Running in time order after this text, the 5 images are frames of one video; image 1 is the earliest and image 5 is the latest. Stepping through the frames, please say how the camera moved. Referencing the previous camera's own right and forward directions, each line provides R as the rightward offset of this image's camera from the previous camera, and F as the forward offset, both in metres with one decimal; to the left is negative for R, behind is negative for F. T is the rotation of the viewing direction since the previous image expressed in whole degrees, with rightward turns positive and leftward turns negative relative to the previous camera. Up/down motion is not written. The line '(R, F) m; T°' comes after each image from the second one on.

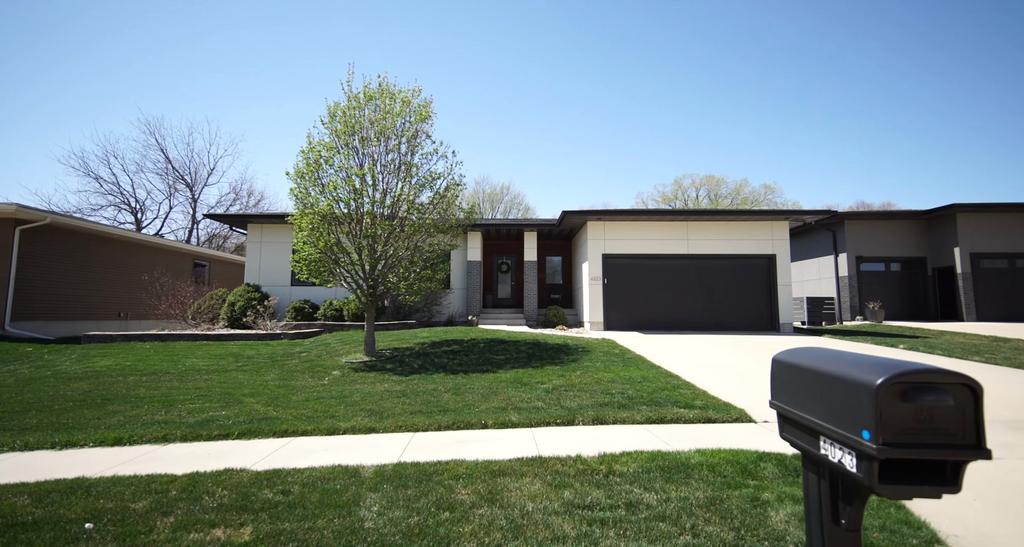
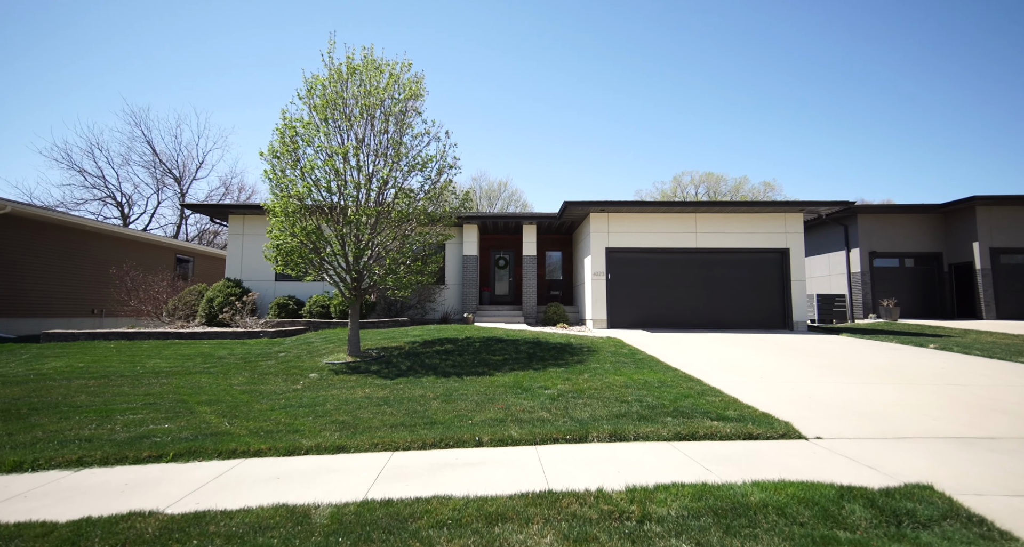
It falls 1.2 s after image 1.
(0.0, +0.9) m; 0°
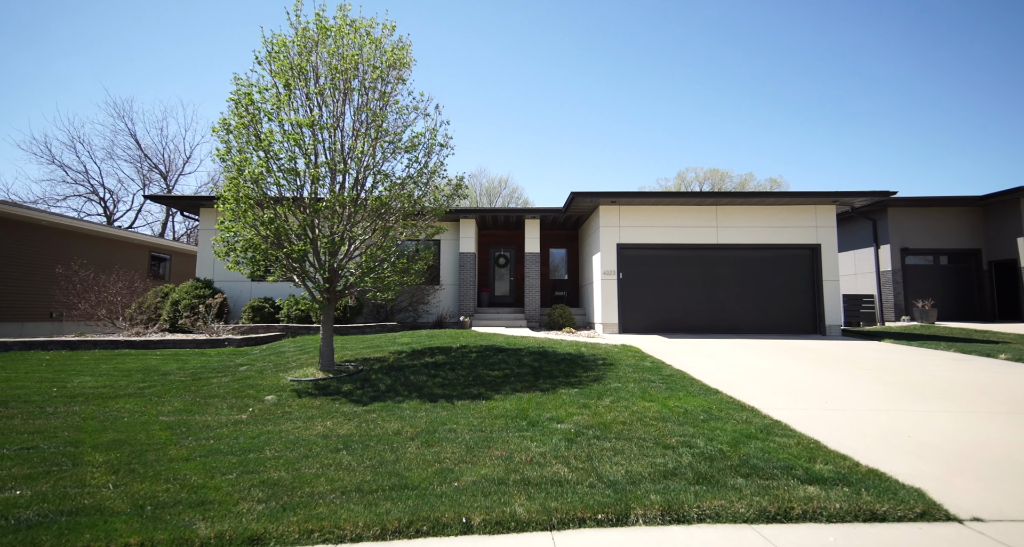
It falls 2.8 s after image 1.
(0.0, +1.4) m; 0°
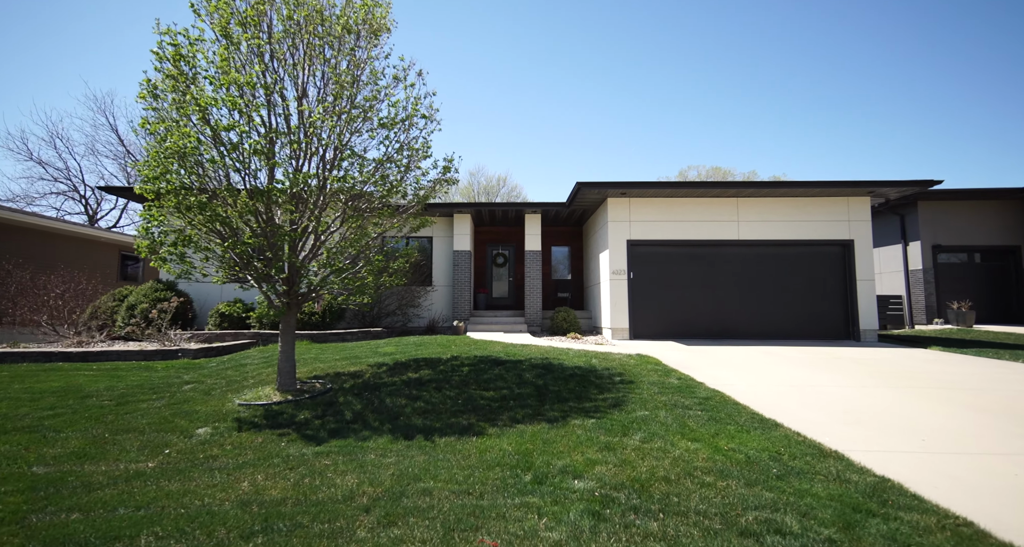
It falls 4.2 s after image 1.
(0.0, +1.3) m; 0°
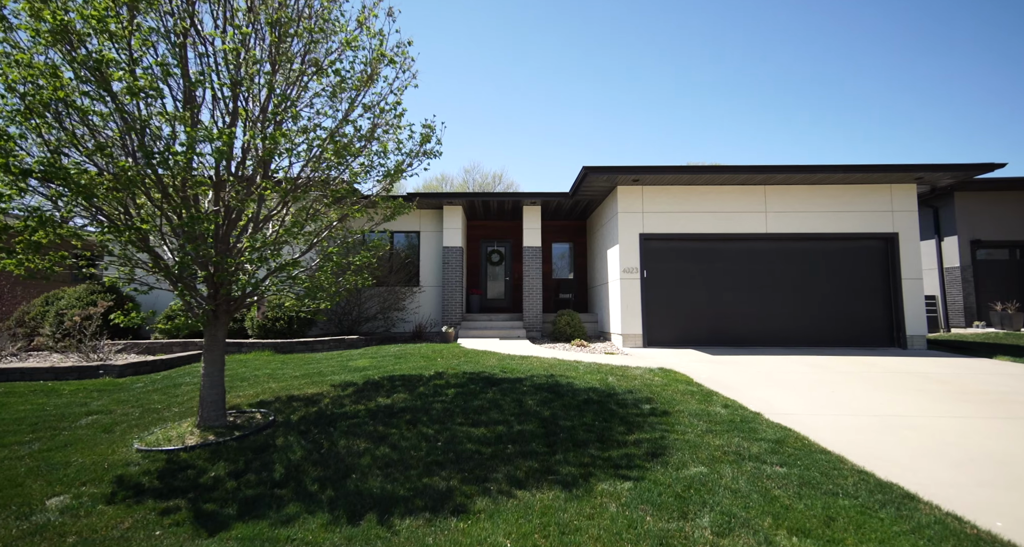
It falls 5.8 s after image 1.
(0.0, +1.5) m; 0°
